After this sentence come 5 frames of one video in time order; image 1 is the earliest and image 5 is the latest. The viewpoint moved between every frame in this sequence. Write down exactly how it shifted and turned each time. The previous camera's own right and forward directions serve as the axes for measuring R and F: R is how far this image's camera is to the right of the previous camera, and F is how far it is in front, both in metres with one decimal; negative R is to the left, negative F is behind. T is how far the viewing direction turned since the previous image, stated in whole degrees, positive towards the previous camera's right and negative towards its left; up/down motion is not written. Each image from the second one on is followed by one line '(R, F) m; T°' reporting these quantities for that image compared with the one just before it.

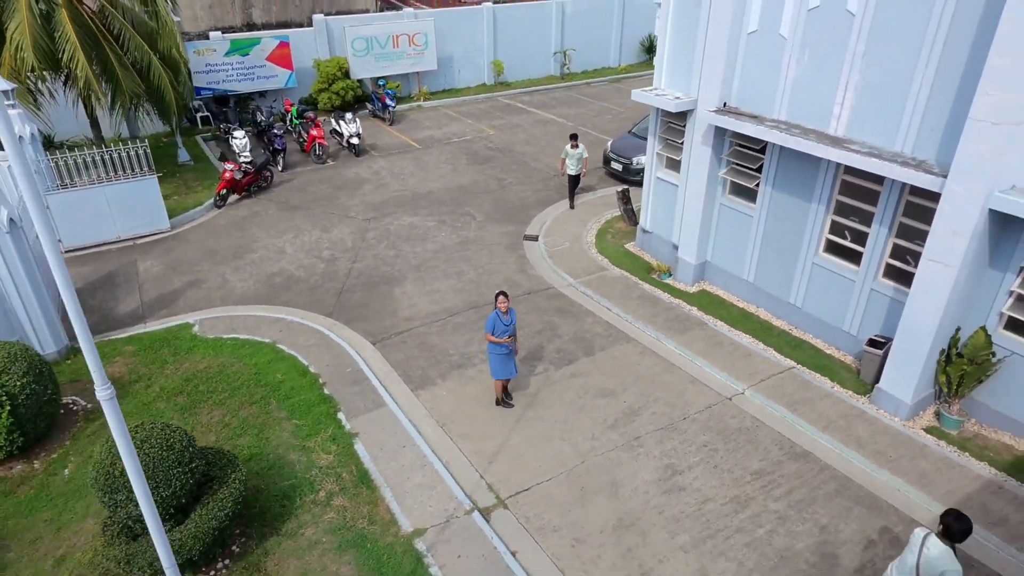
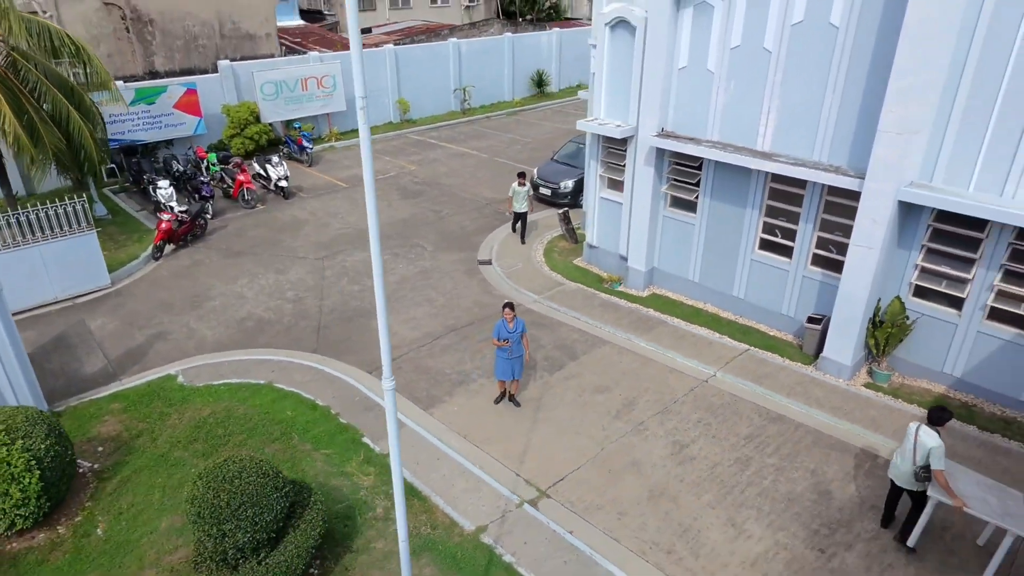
(-1.5, -0.6) m; +11°
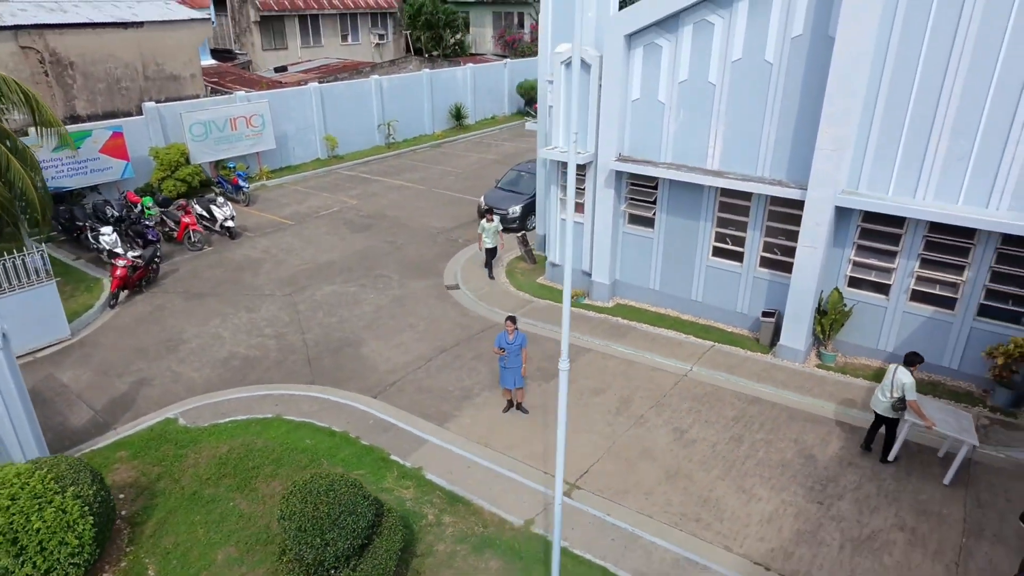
(-1.4, -0.6) m; +9°
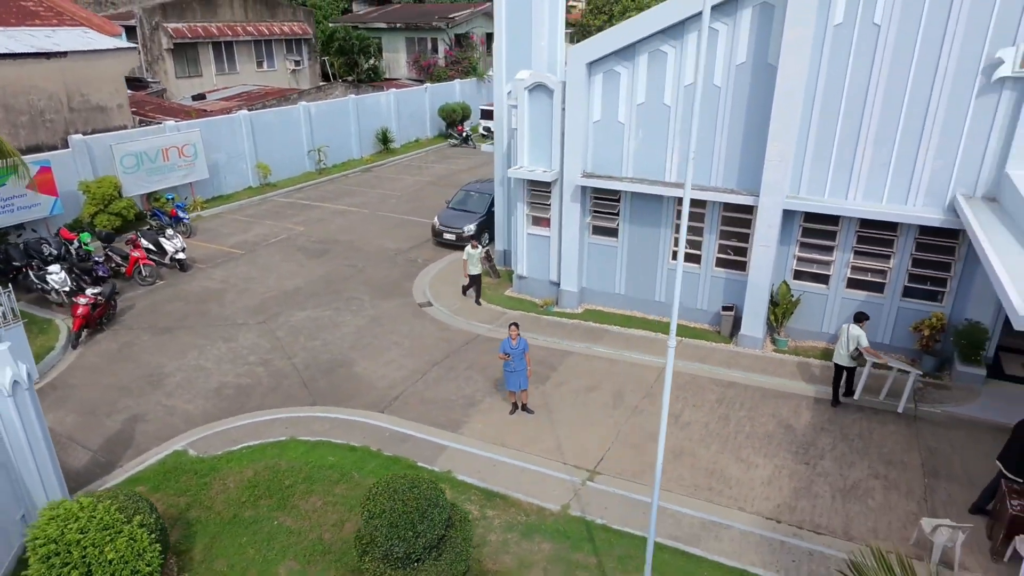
(-1.4, -0.6) m; +8°
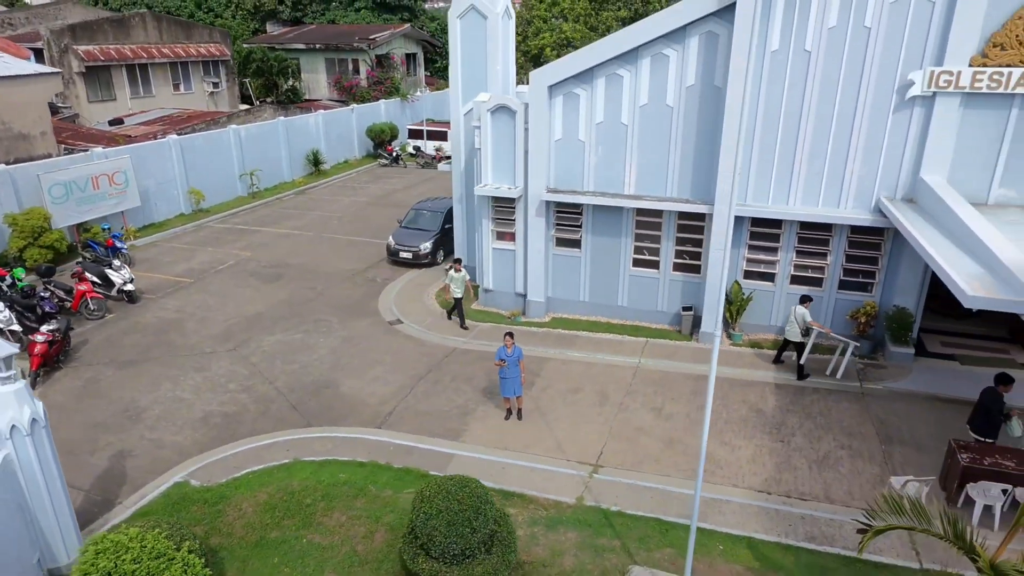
(-1.2, -0.4) m; +8°
